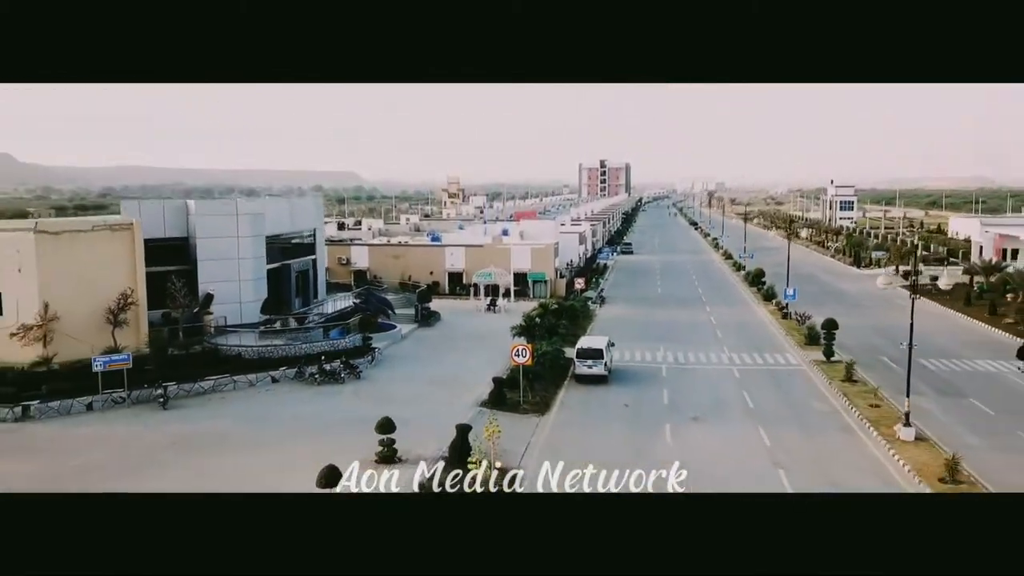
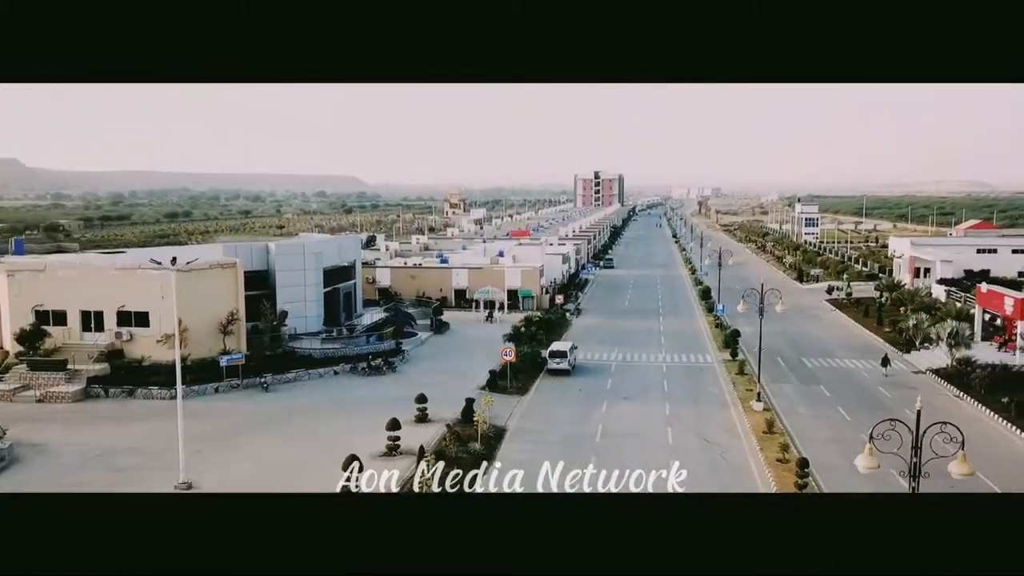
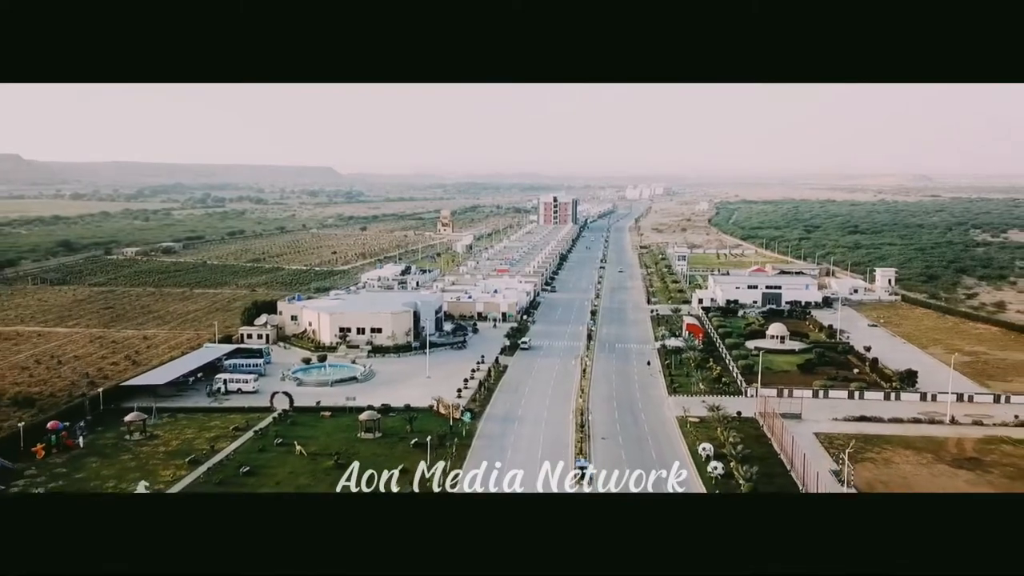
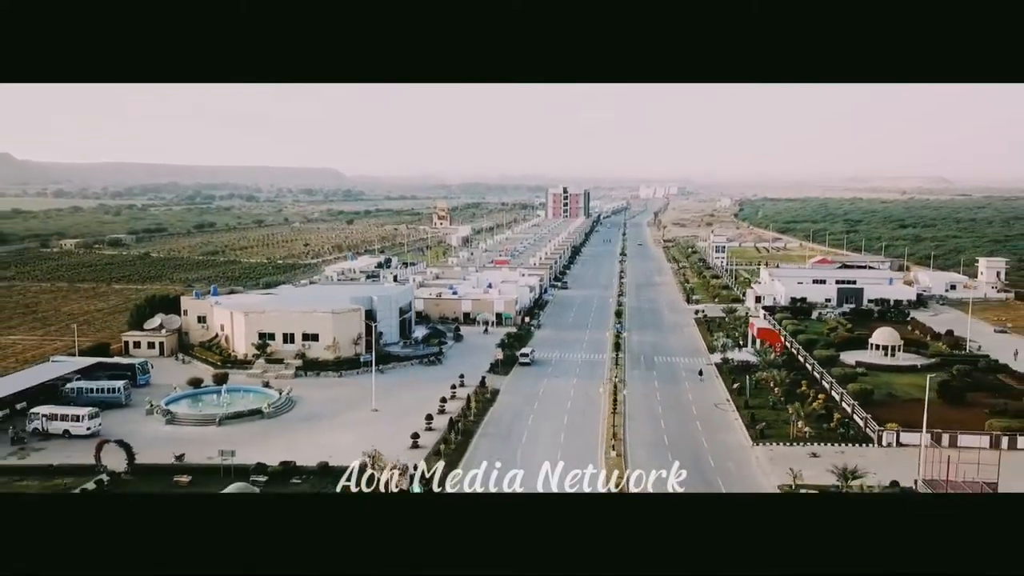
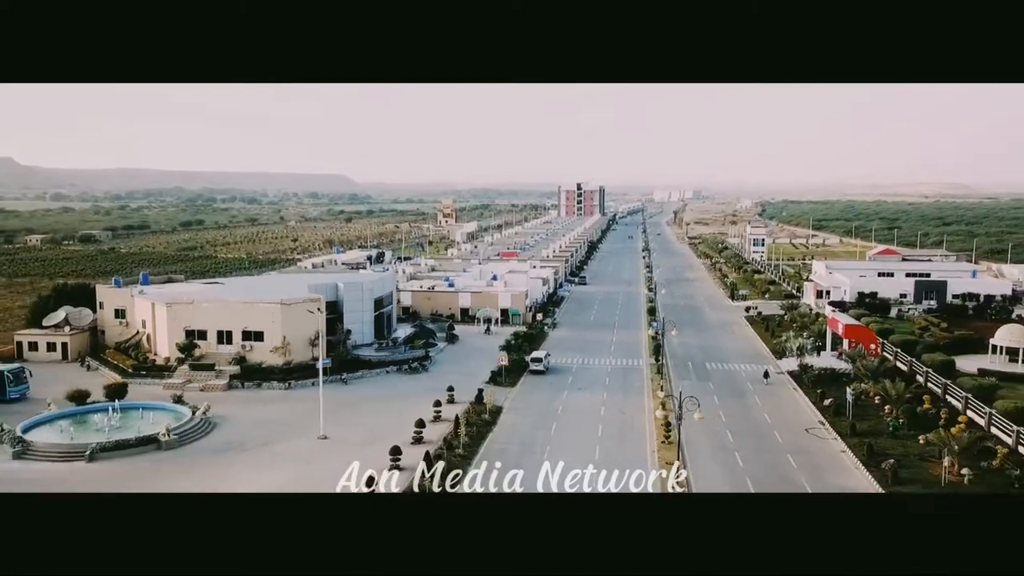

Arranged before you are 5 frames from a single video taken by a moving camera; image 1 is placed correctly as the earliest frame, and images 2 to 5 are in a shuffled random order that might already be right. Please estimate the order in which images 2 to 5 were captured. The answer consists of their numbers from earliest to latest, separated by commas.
2, 5, 4, 3
